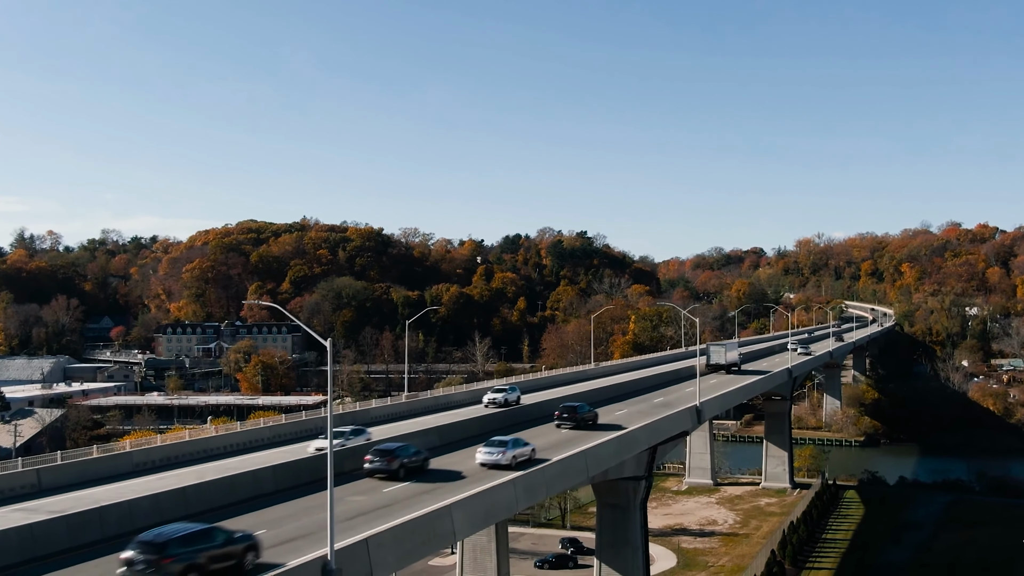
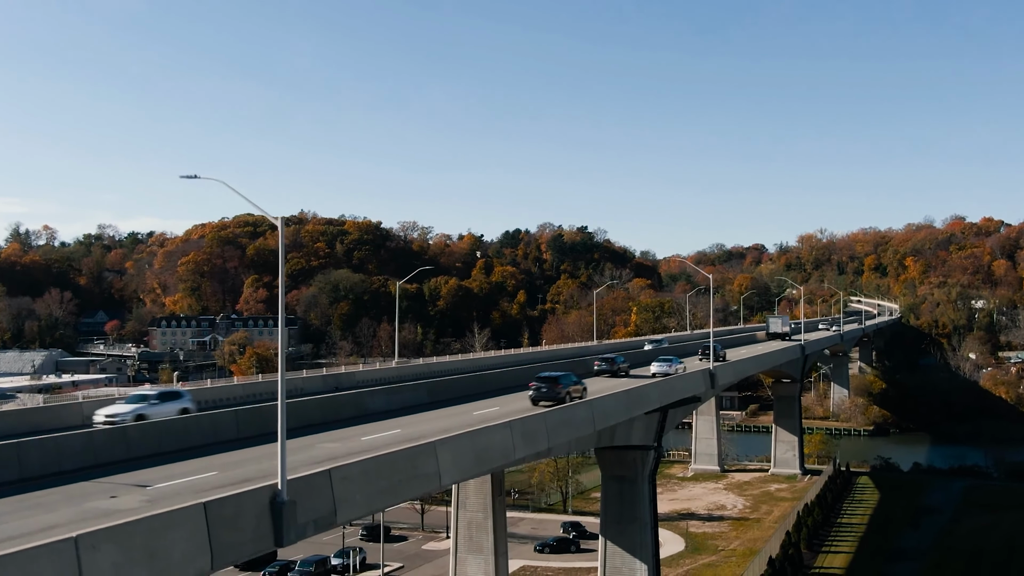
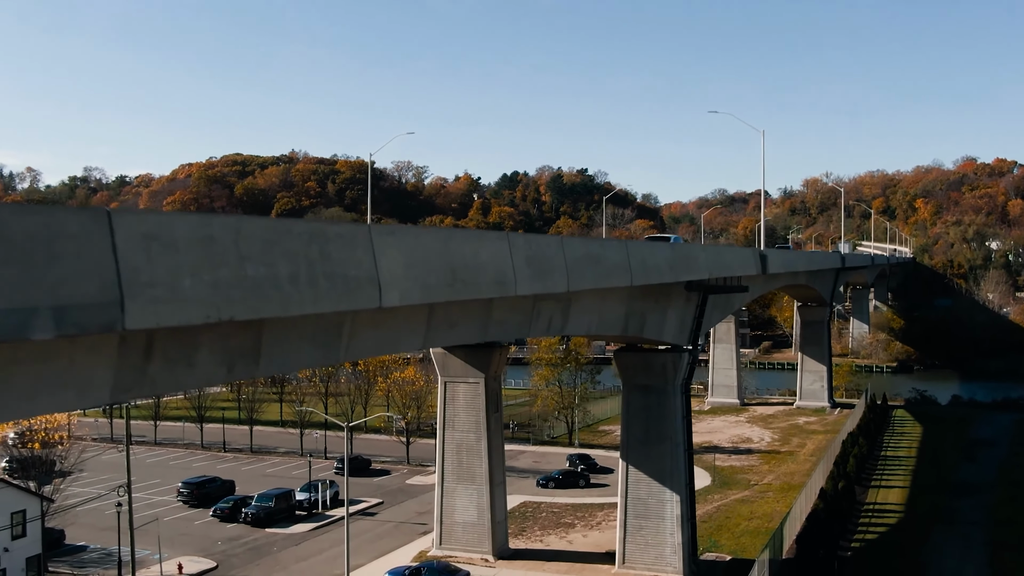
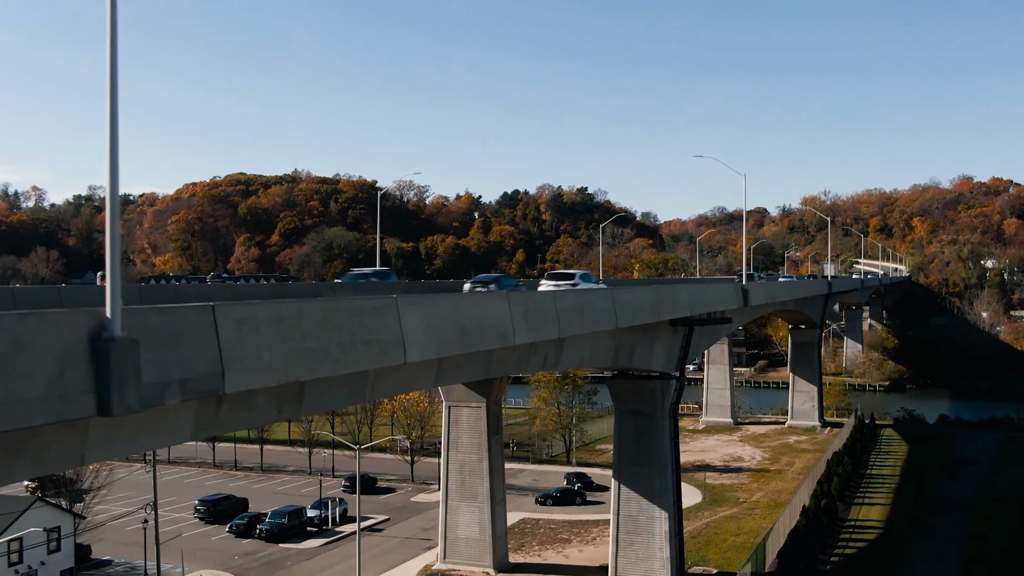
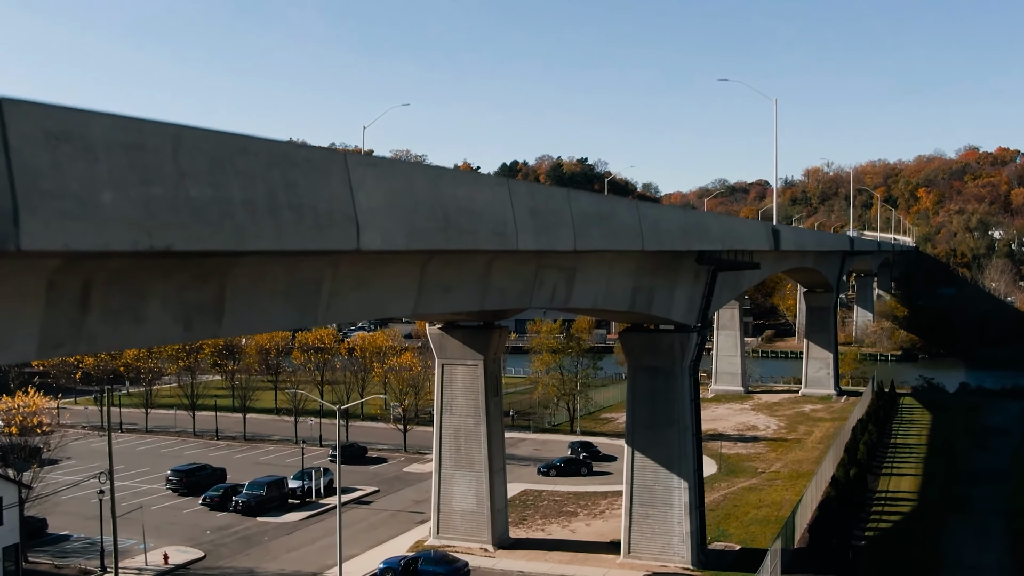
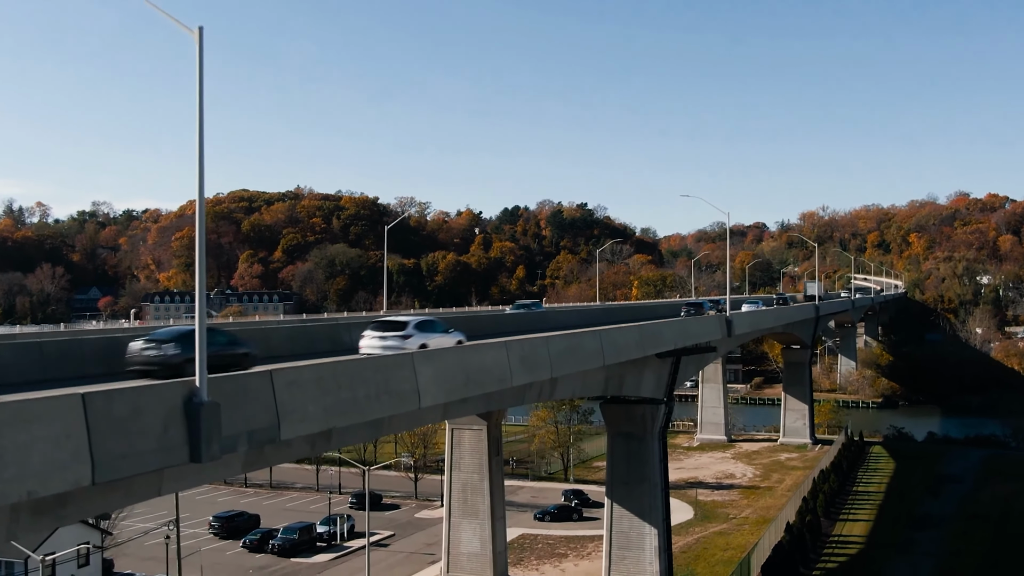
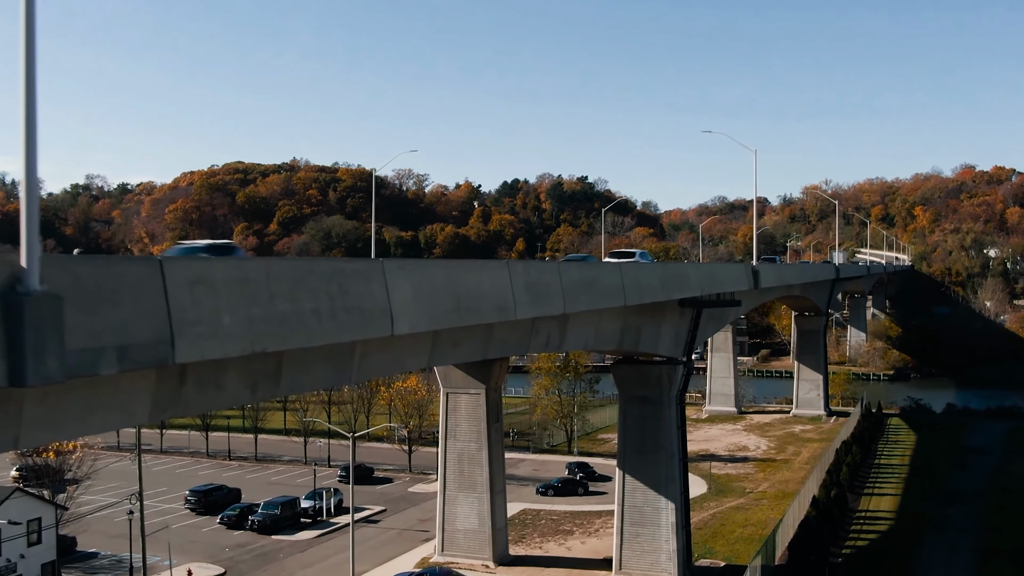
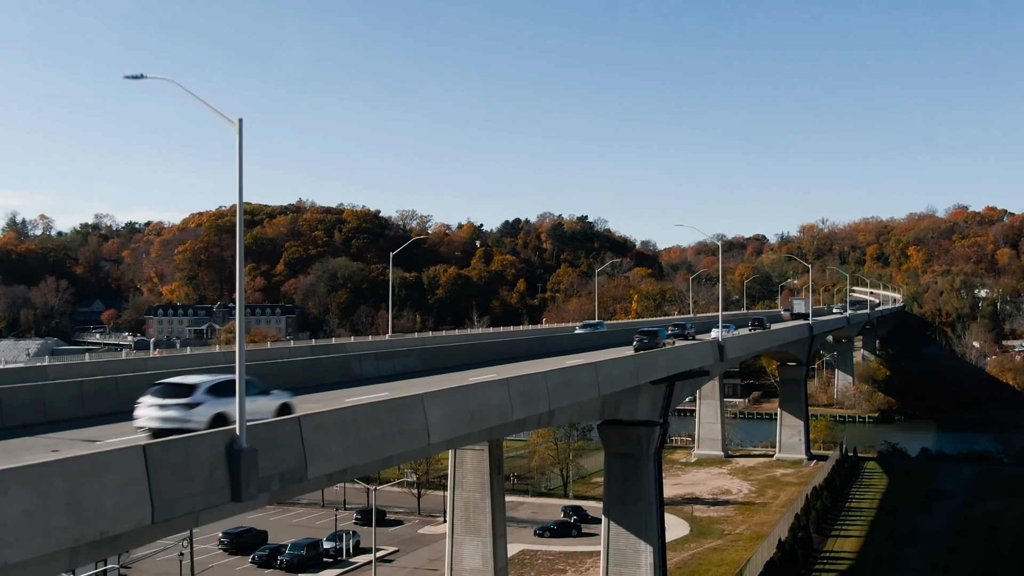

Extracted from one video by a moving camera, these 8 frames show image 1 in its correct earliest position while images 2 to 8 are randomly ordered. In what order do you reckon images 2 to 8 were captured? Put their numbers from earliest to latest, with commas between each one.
2, 8, 6, 4, 7, 3, 5
